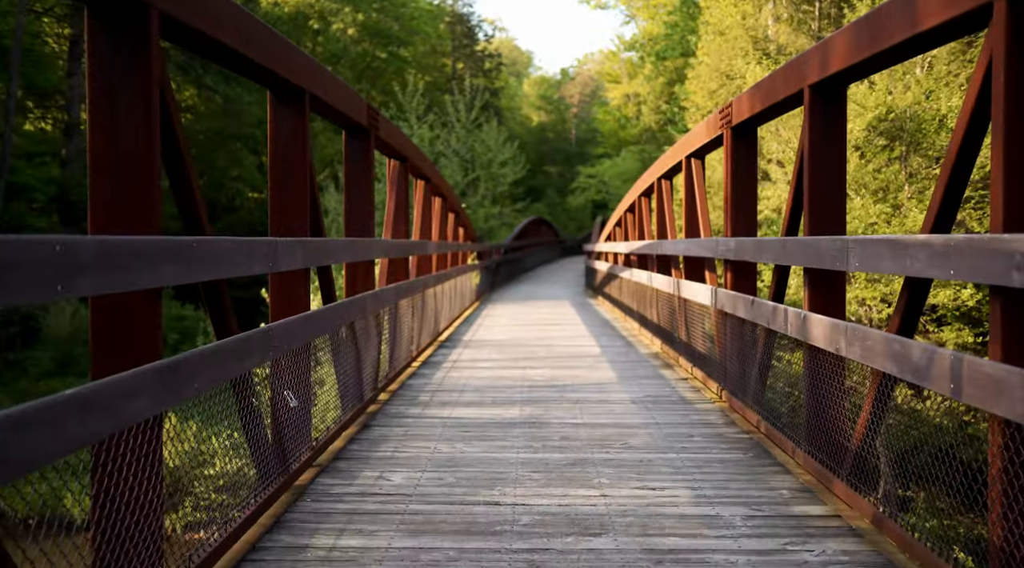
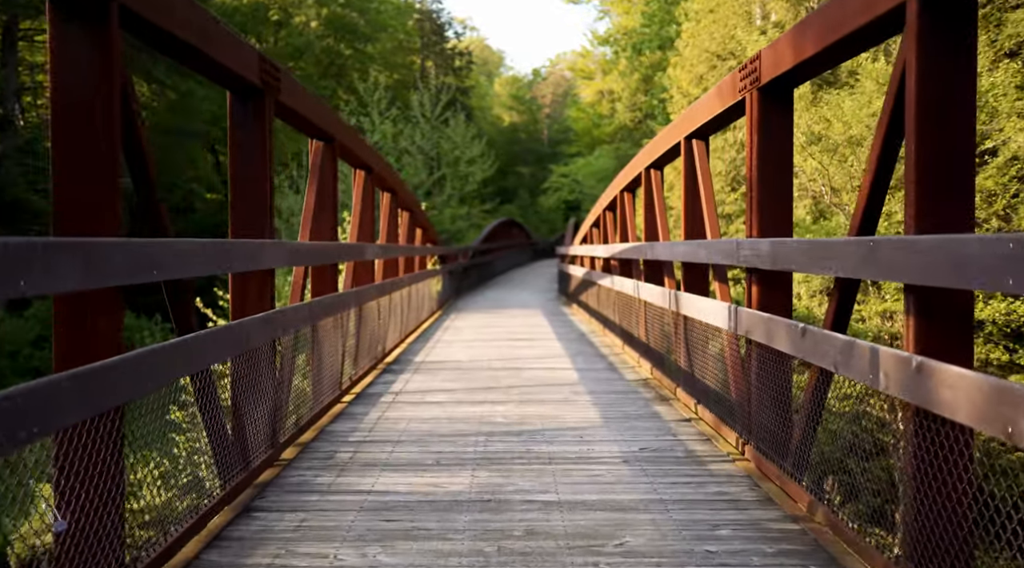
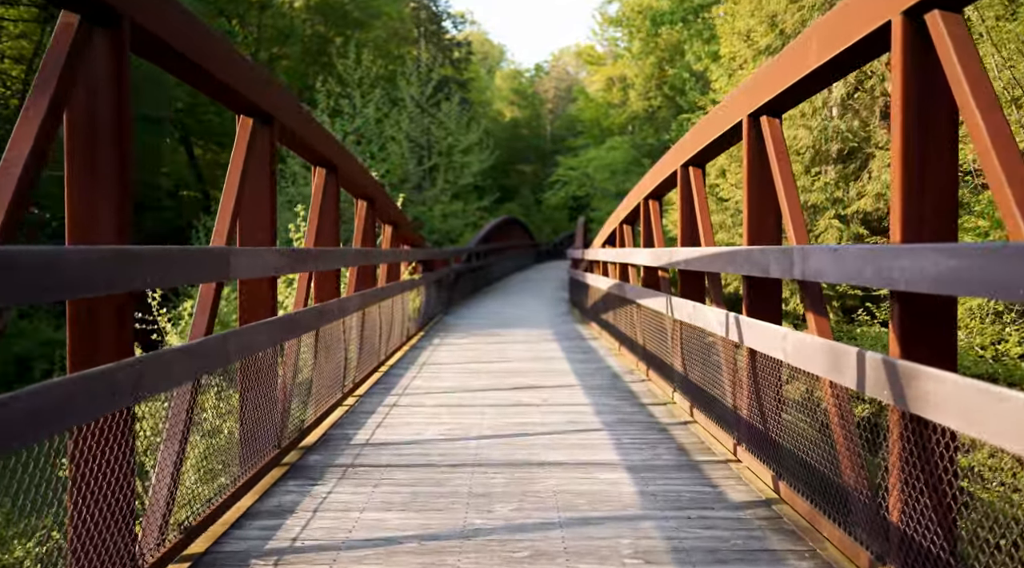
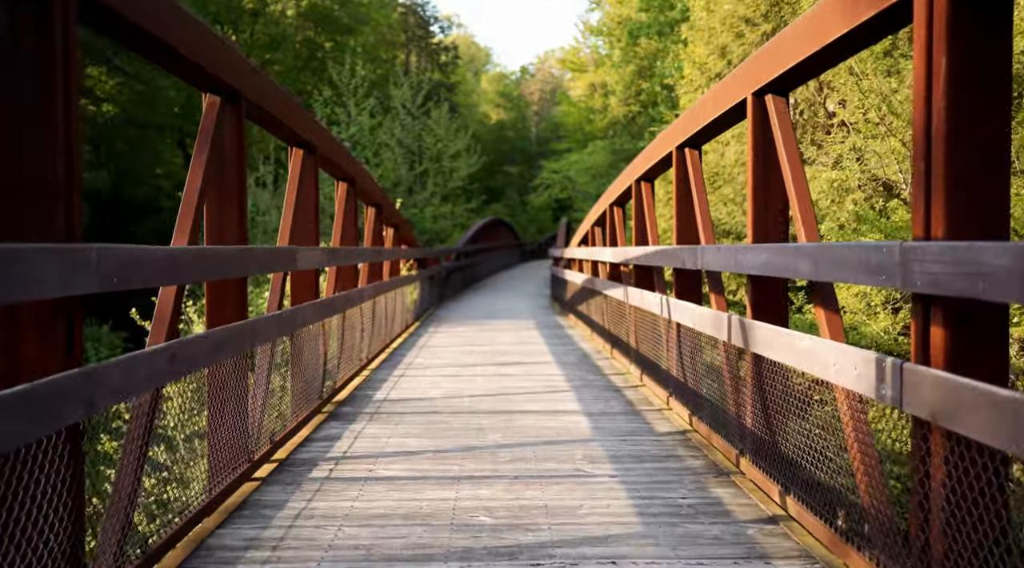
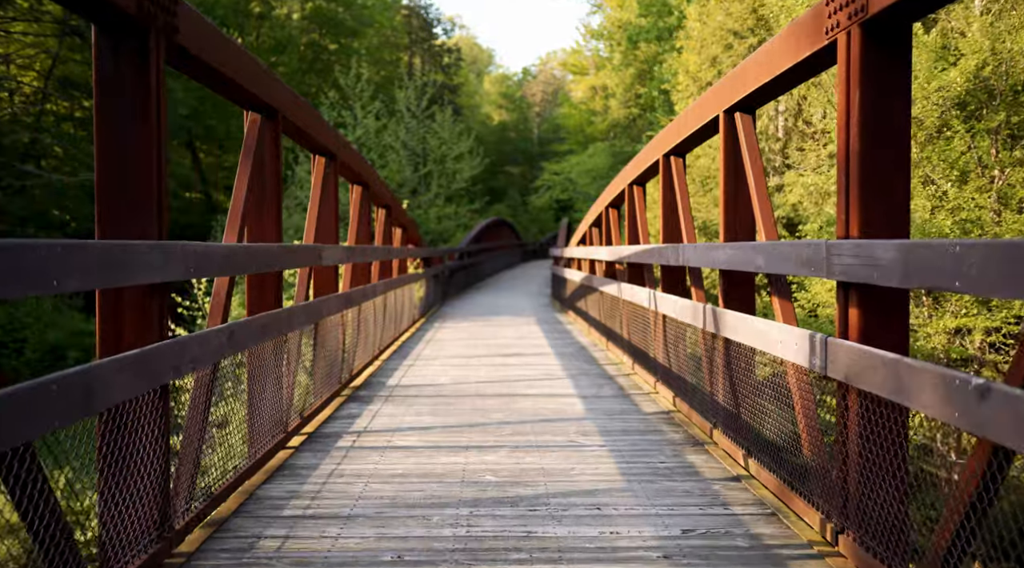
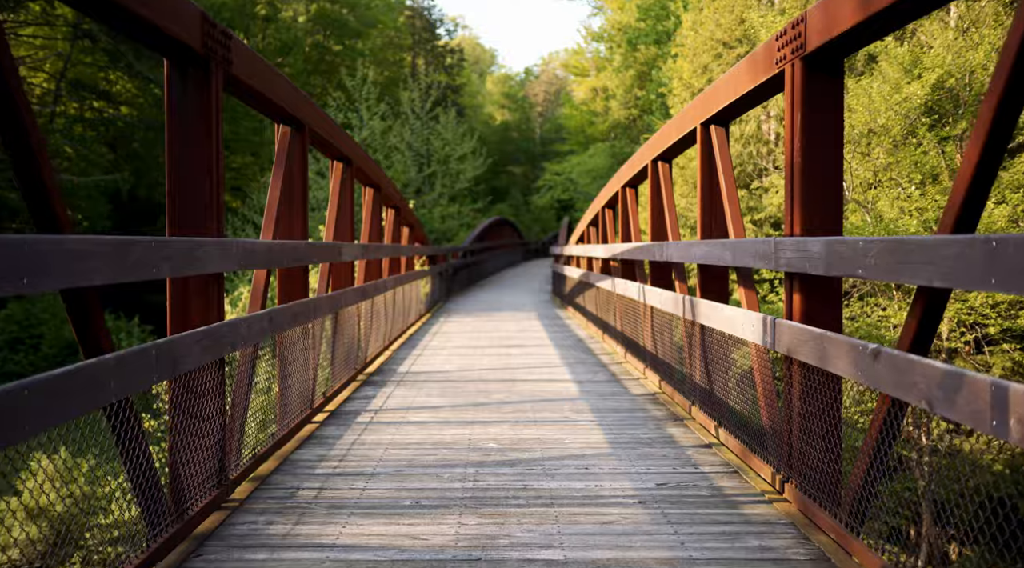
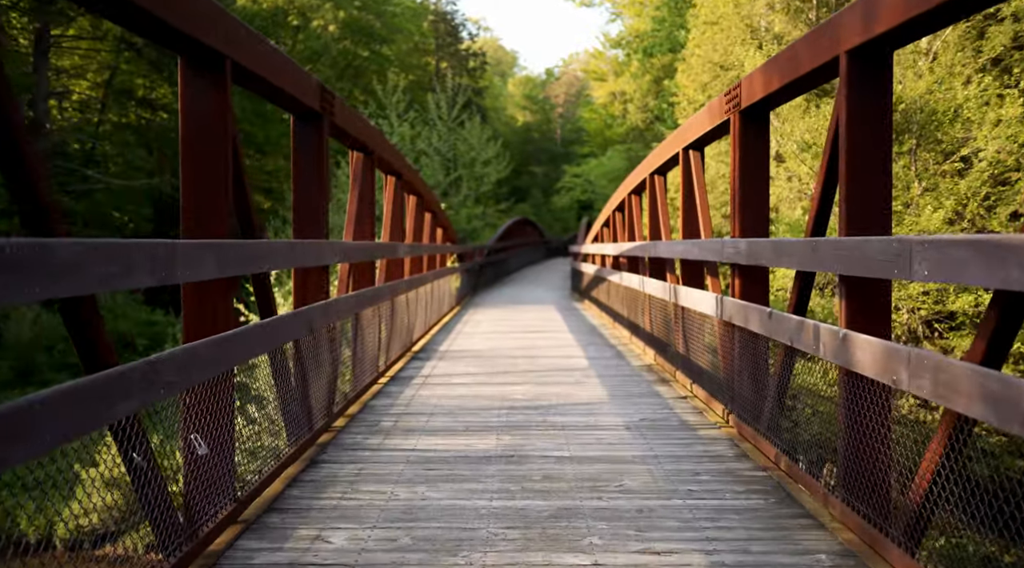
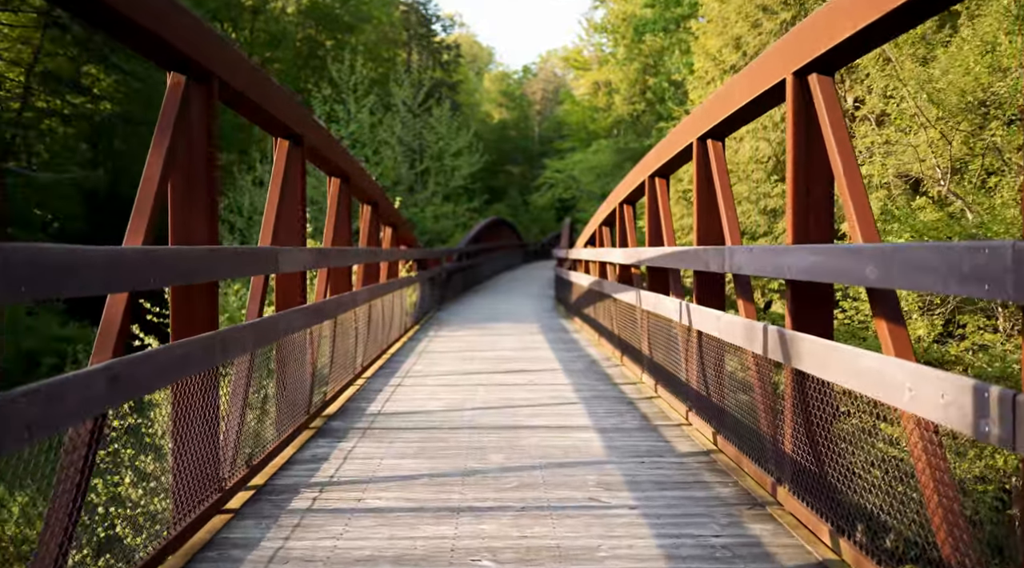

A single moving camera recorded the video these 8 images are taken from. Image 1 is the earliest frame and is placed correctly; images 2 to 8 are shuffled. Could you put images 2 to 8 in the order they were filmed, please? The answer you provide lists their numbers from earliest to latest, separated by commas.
7, 2, 6, 5, 4, 8, 3
